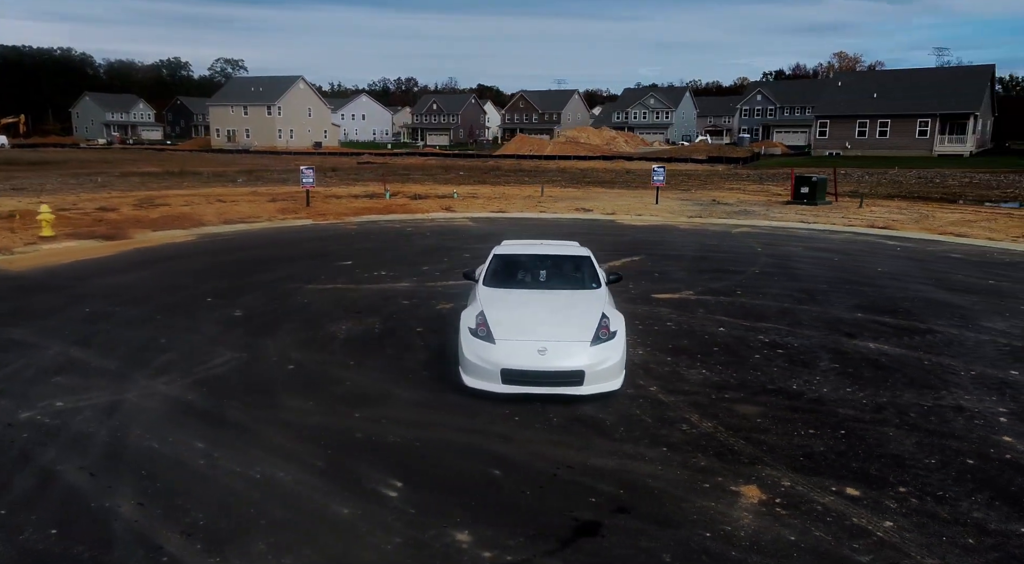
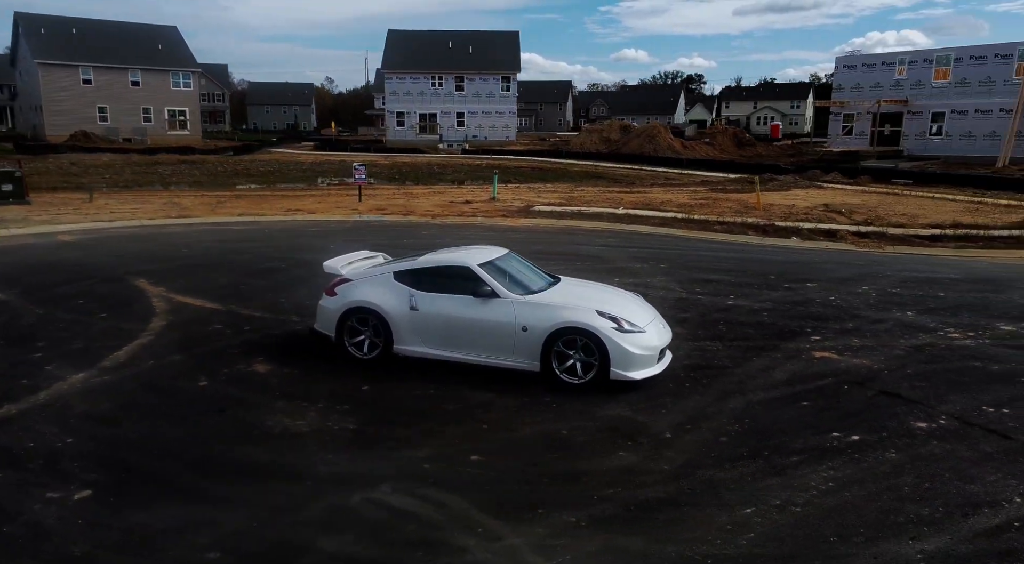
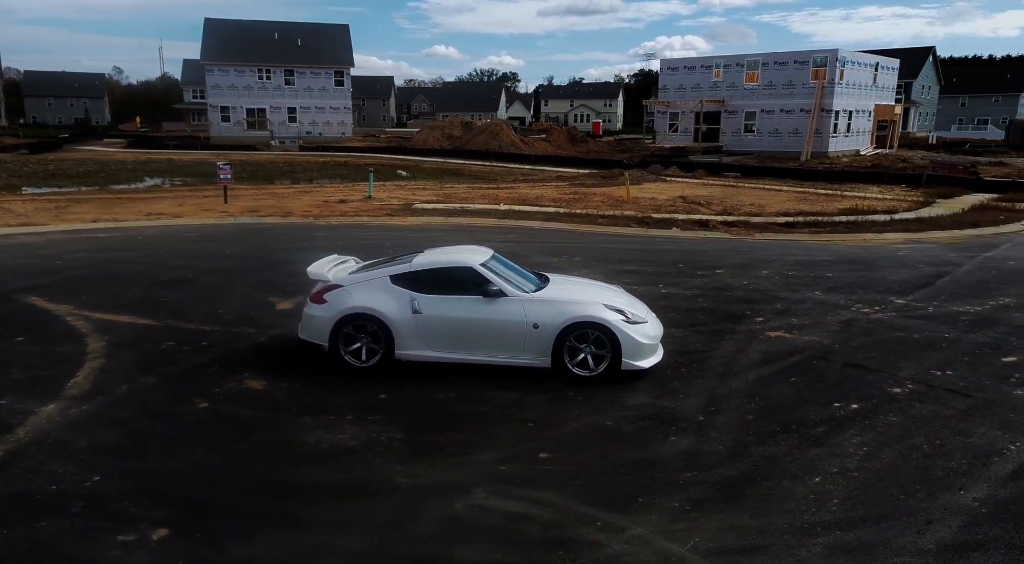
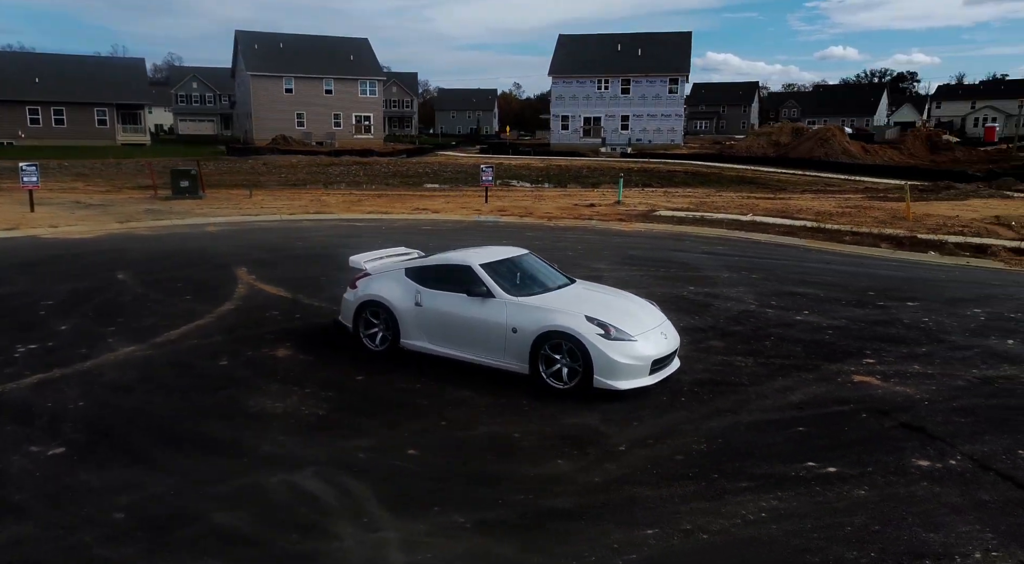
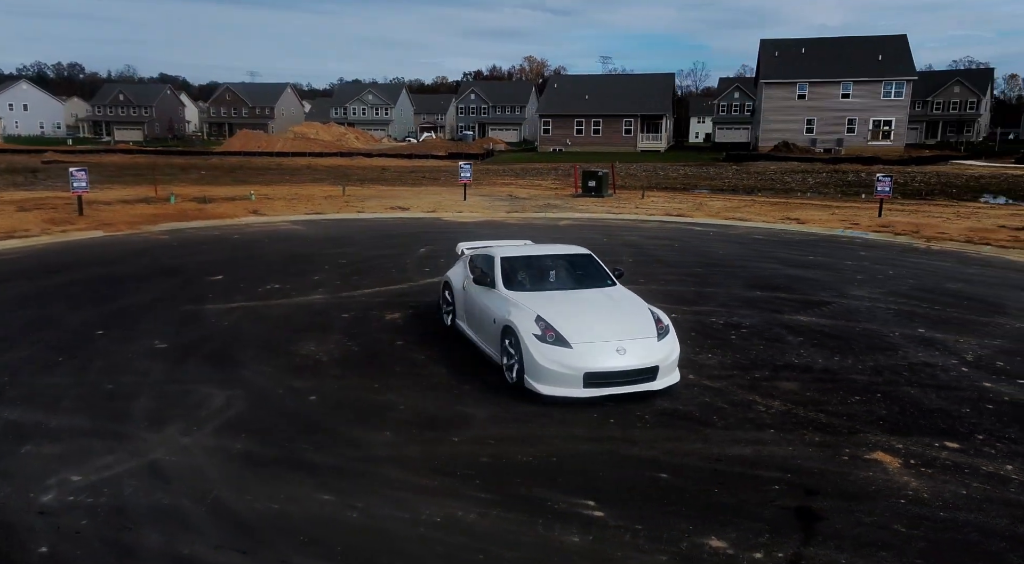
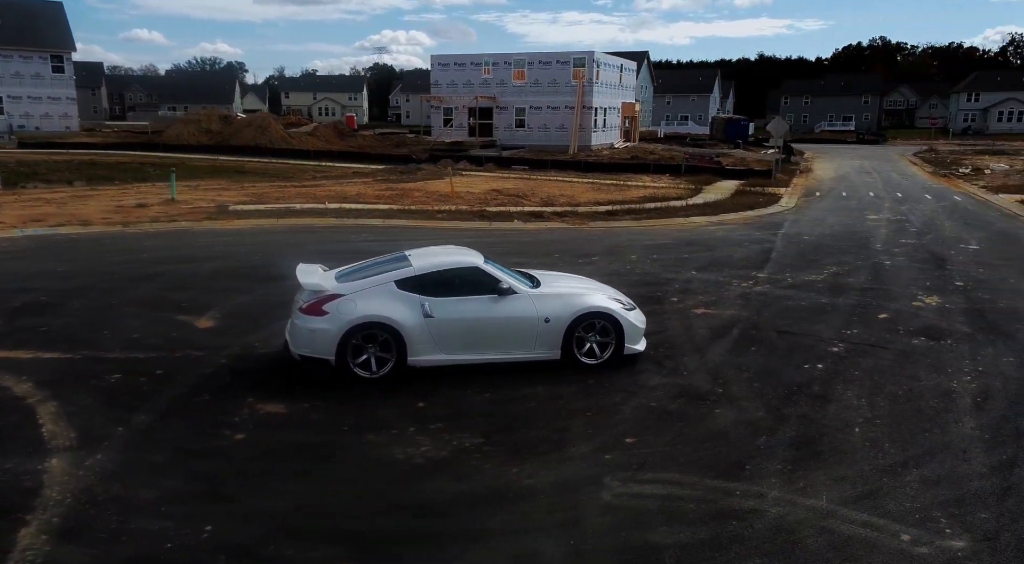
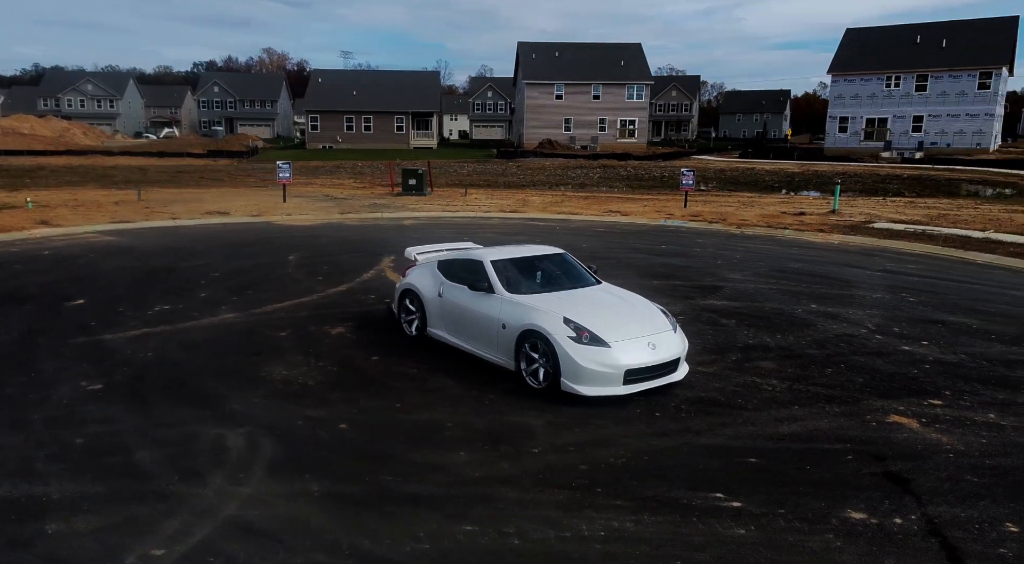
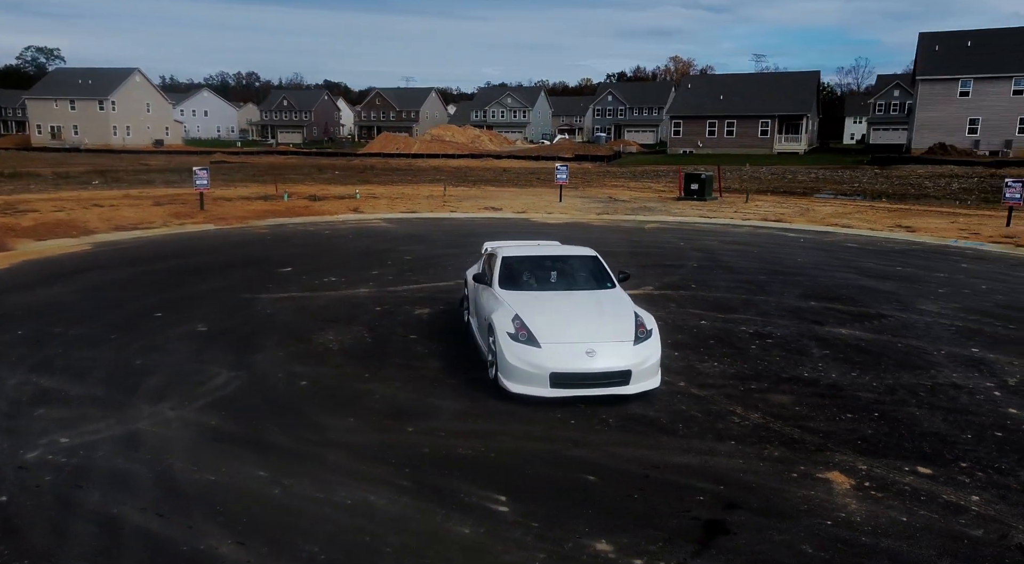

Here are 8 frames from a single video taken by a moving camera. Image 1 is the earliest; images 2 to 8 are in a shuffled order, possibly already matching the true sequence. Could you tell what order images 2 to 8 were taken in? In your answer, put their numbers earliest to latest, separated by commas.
8, 5, 7, 4, 2, 3, 6
